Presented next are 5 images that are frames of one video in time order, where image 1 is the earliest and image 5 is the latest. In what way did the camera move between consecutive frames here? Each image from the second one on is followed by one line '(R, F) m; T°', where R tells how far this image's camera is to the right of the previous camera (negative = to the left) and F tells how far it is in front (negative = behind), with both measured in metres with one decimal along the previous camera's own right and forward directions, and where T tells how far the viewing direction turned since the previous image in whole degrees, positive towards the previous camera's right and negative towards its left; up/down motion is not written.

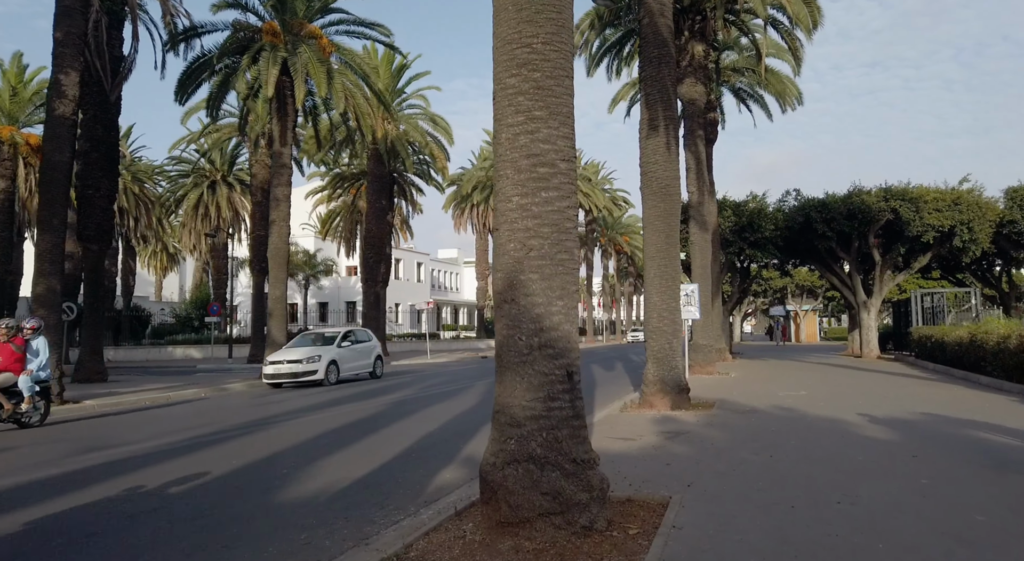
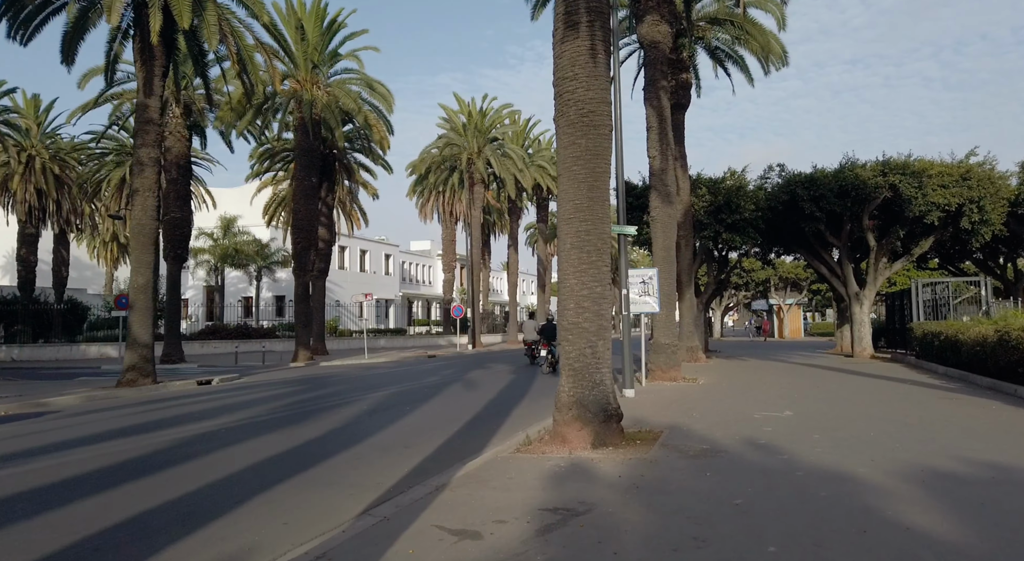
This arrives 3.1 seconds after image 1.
(+1.9, +4.6) m; +1°
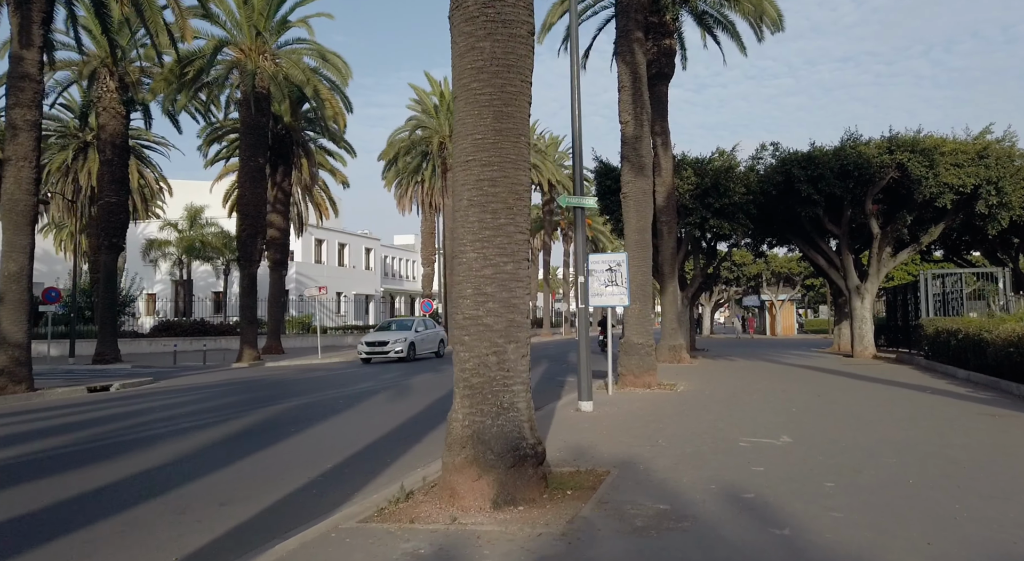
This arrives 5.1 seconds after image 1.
(+1.1, +3.1) m; +1°
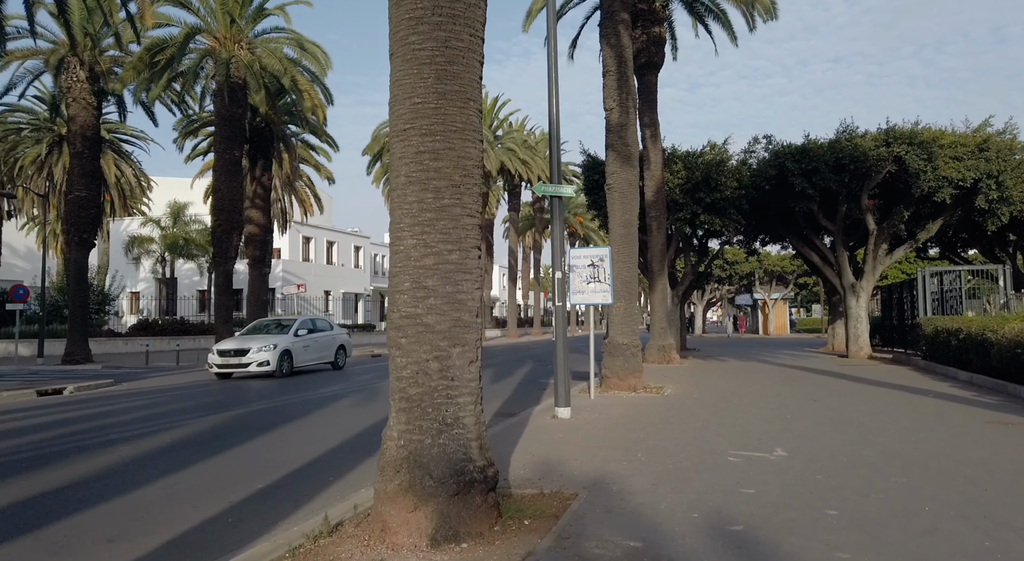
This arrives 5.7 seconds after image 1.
(+0.4, +1.0) m; +1°
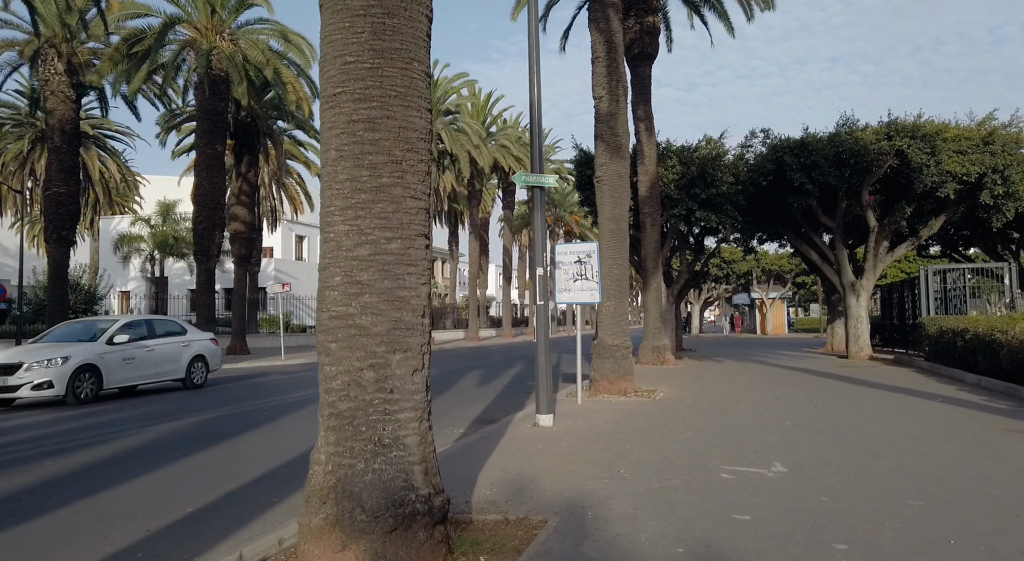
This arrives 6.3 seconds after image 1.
(+0.3, +0.8) m; 0°
